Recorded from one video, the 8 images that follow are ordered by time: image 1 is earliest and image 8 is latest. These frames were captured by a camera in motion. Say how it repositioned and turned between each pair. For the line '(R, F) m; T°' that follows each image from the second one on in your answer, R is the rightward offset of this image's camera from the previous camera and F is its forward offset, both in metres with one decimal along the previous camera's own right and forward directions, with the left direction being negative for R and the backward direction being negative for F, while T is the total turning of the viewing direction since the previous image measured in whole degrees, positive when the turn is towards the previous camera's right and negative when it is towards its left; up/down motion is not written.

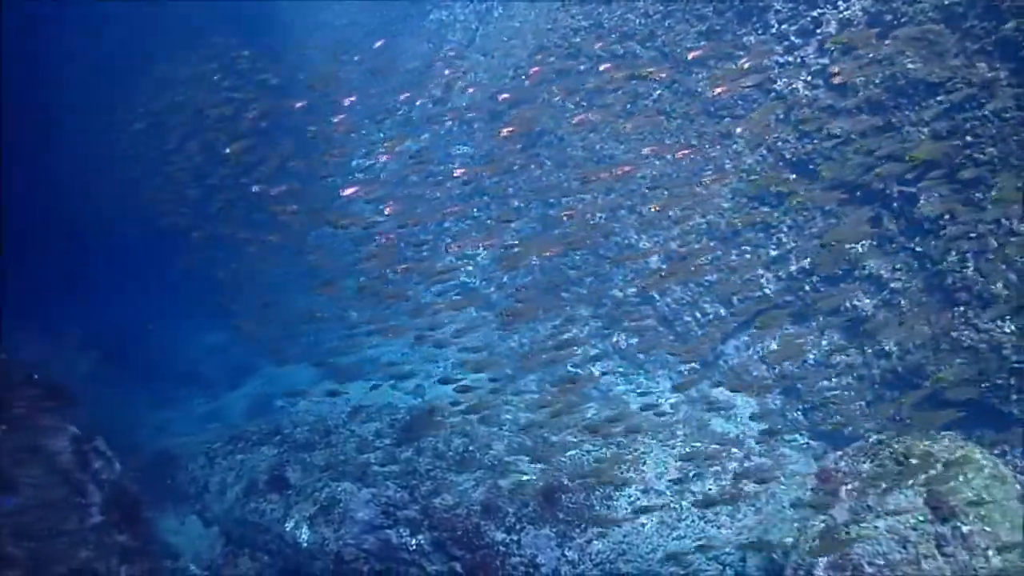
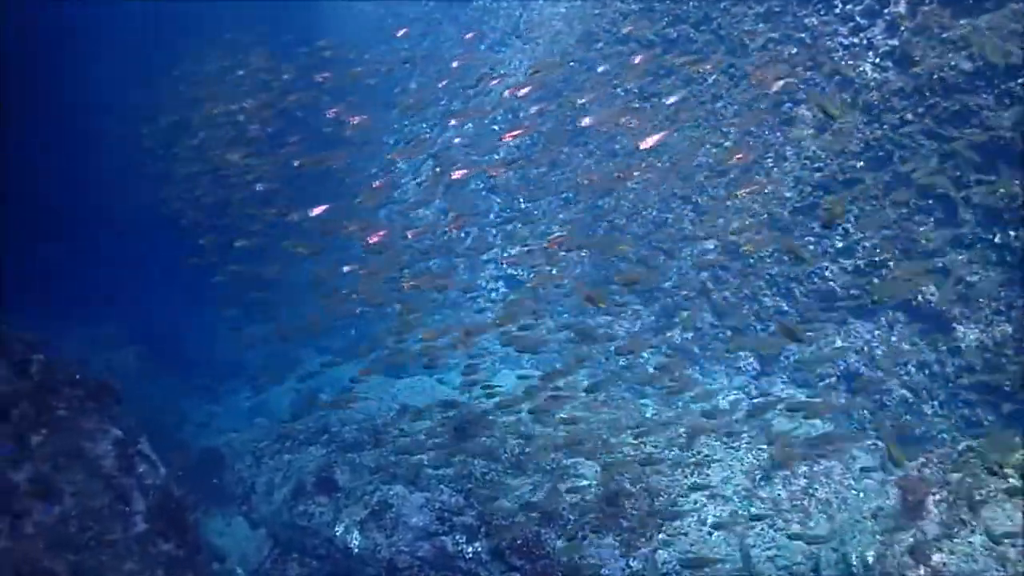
(-0.1, +0.3) m; -3°
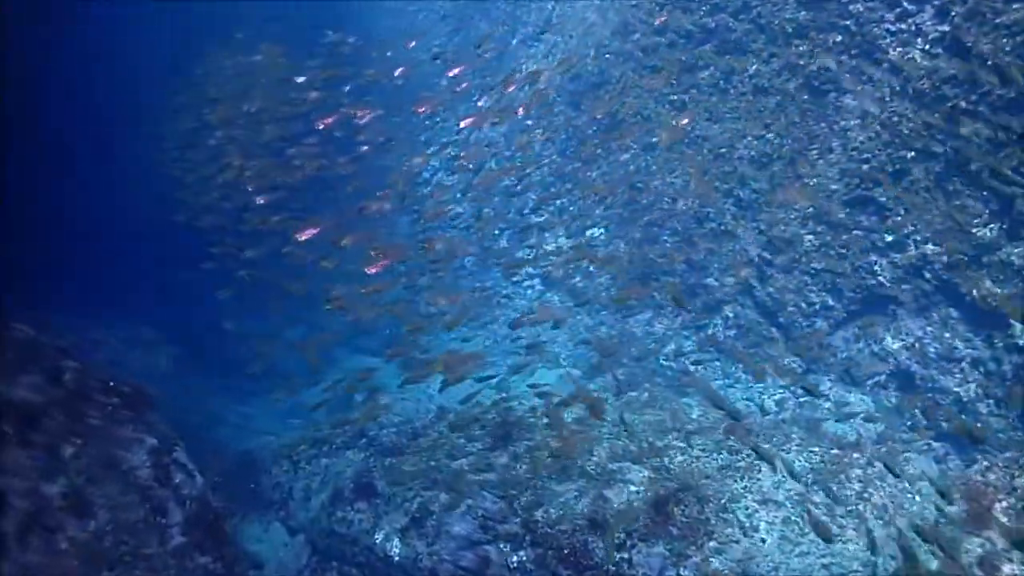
(-0.1, +0.2) m; -2°
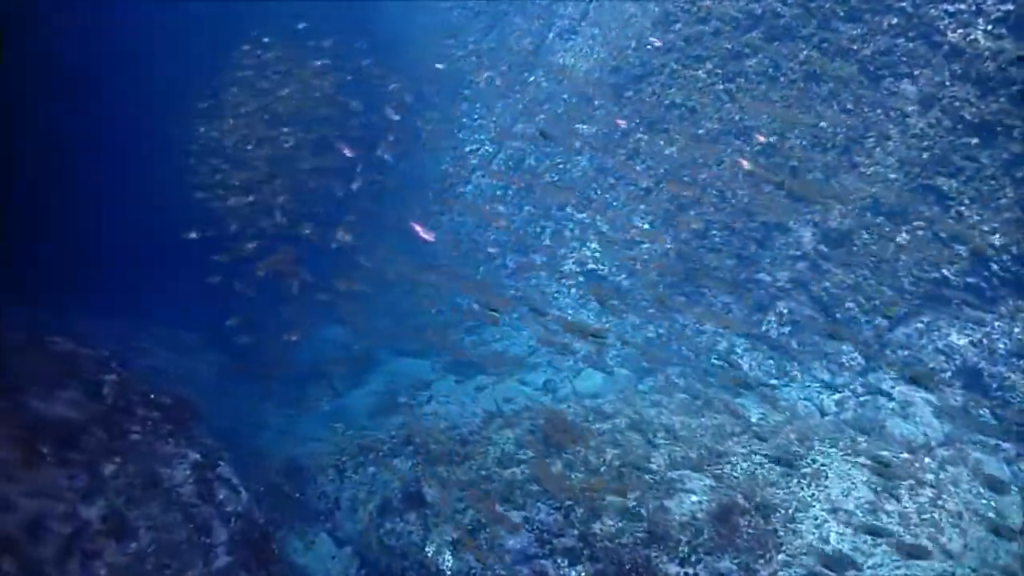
(-0.1, +0.2) m; -3°
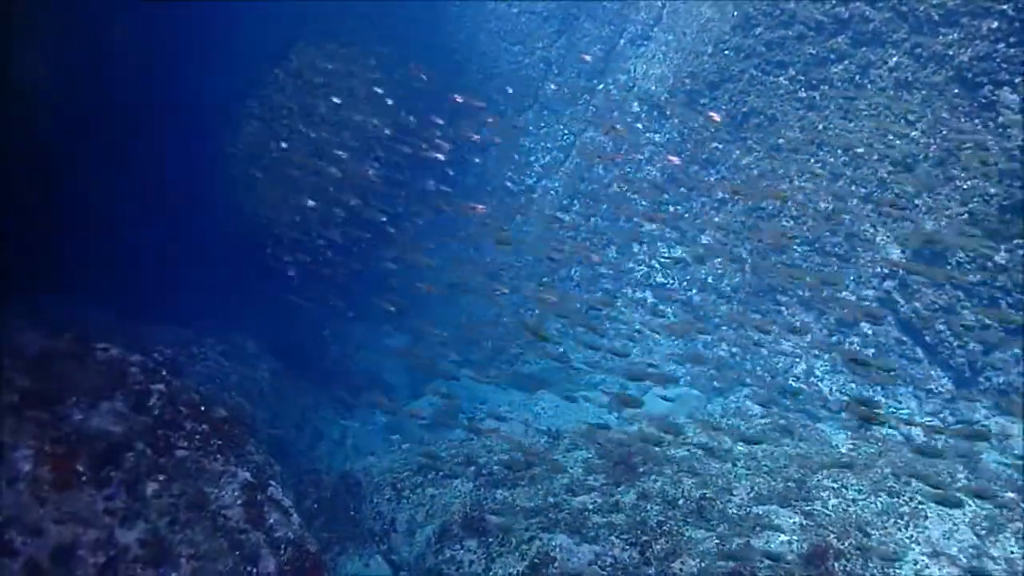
(-0.1, +0.3) m; -4°
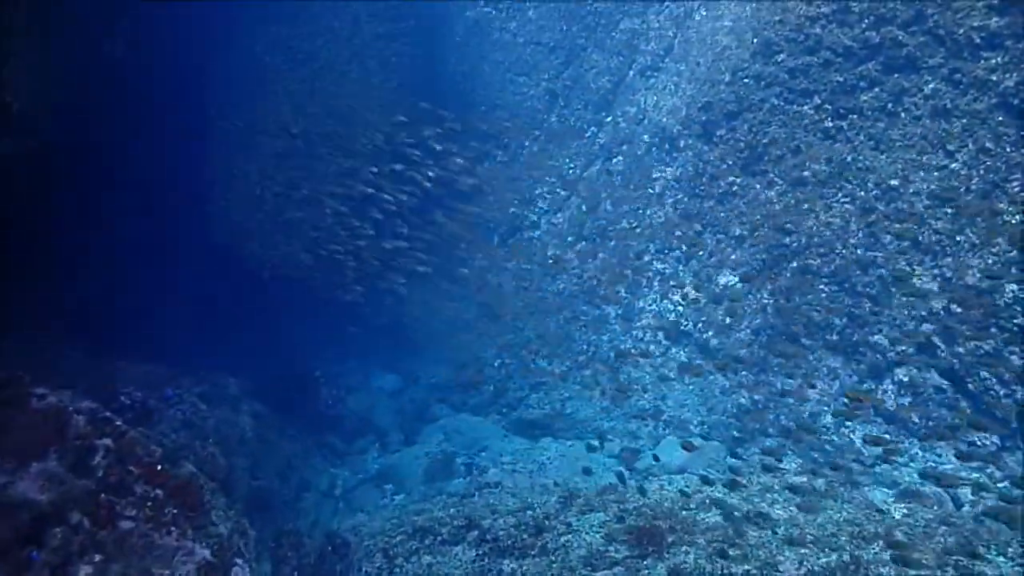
(-0.1, +0.6) m; 0°
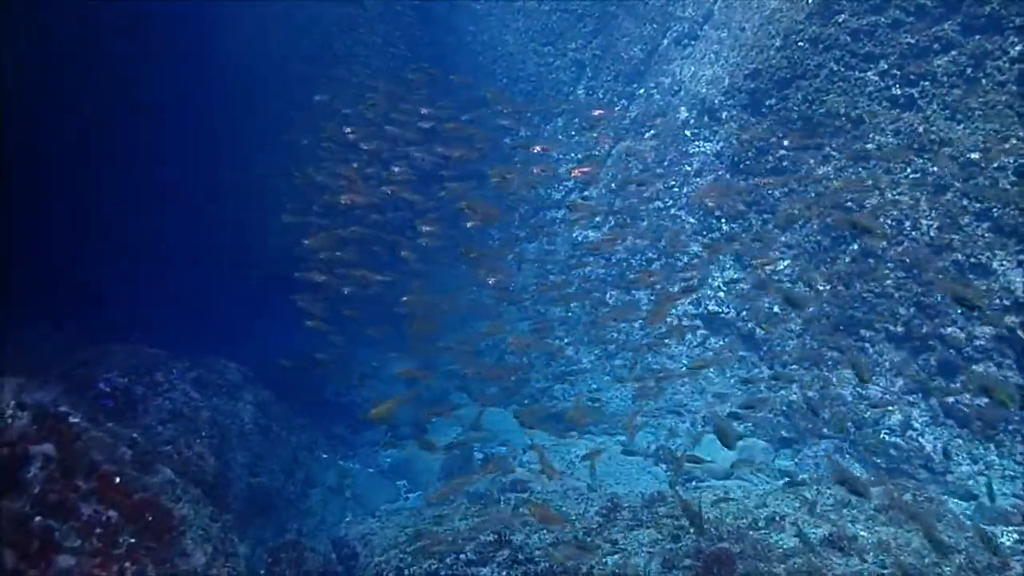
(-0.2, +0.7) m; -1°
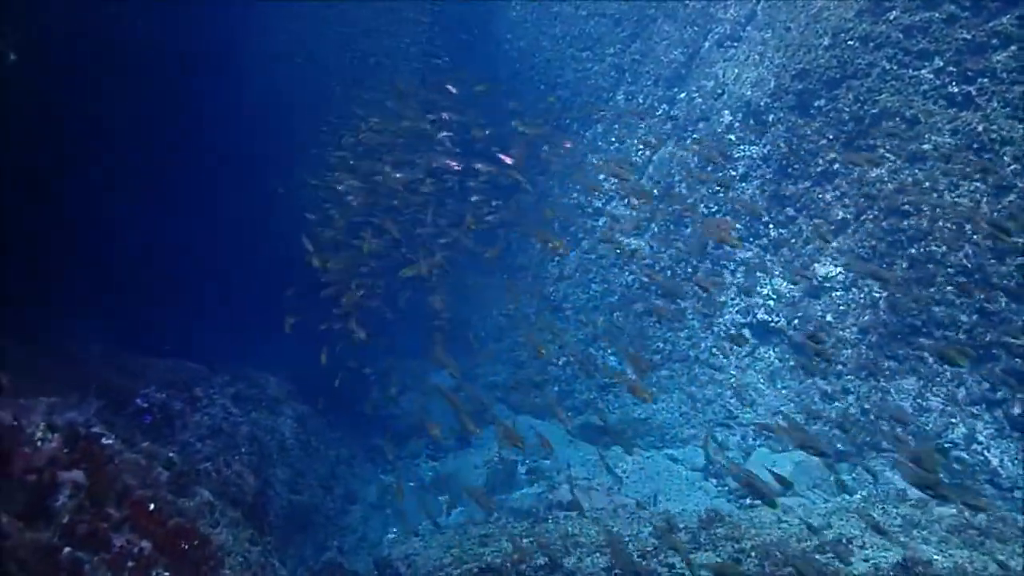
(-0.1, +0.1) m; -3°
